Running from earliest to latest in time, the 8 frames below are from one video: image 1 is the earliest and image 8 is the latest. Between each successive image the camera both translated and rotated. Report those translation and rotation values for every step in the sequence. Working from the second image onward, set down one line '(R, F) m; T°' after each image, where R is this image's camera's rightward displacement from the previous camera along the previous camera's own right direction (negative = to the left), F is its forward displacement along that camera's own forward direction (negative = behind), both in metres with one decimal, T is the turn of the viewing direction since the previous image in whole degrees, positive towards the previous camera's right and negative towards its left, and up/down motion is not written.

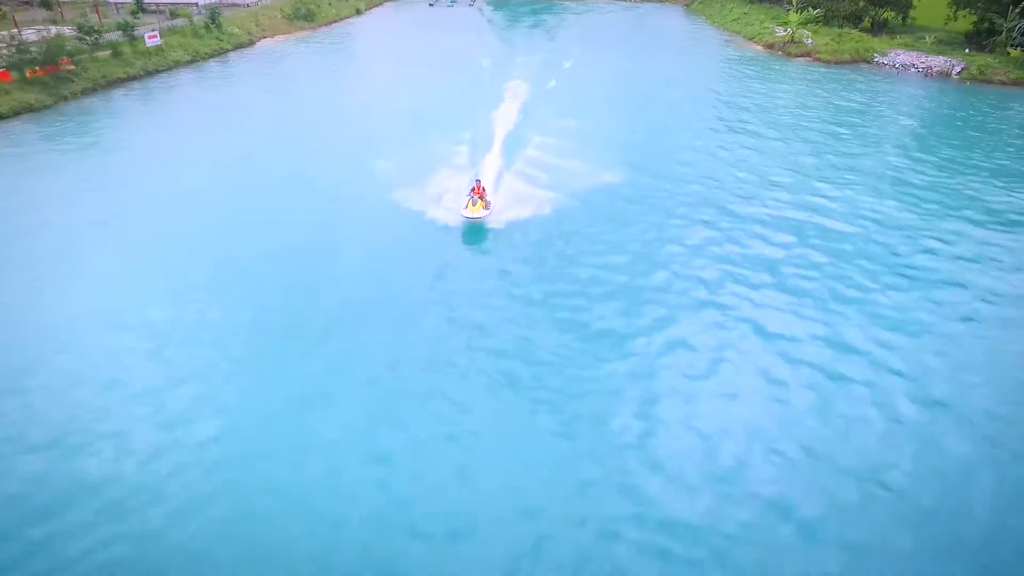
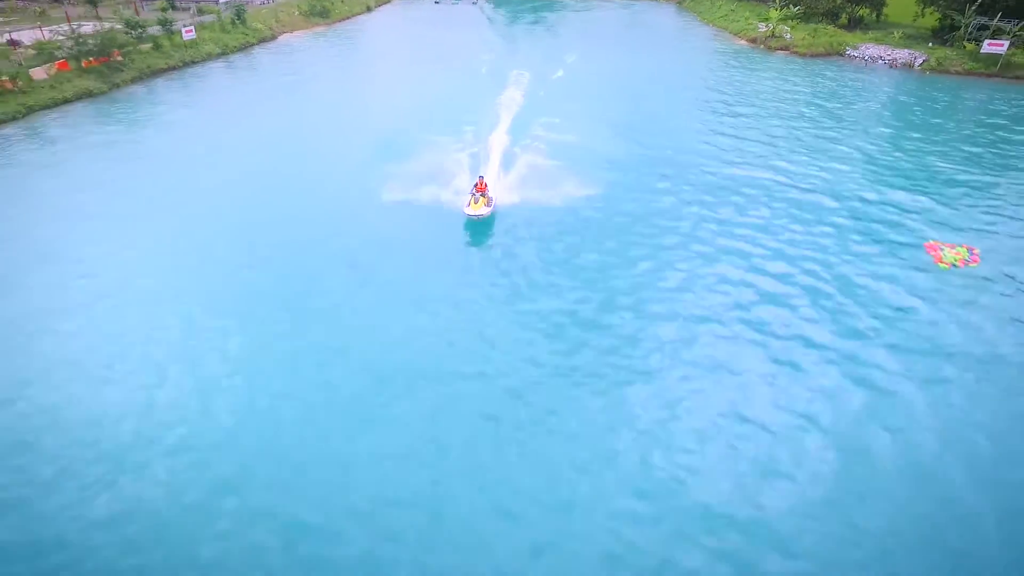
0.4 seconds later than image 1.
(-0.4, -3.6) m; 0°
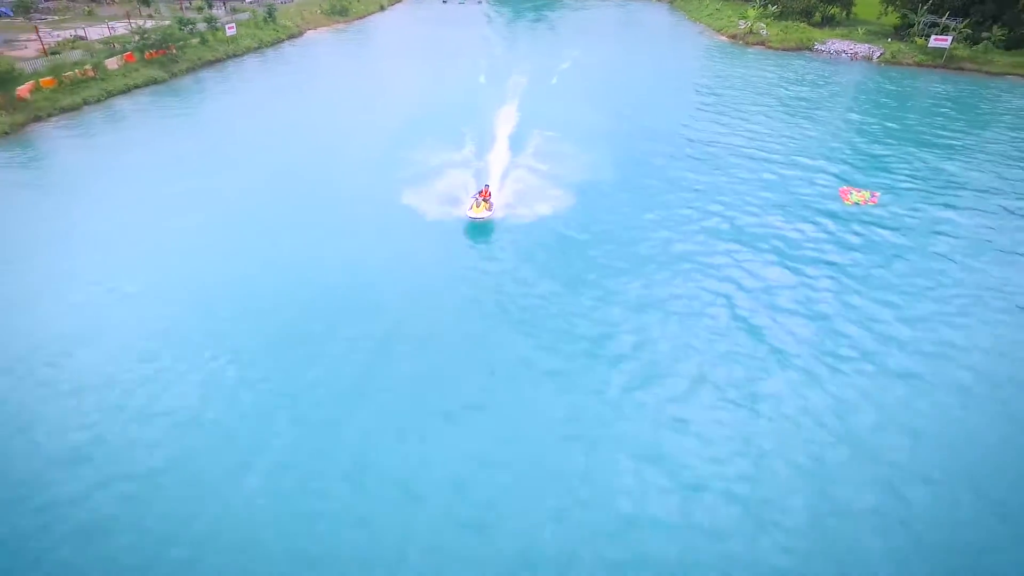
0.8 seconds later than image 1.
(-0.6, -5.1) m; 0°
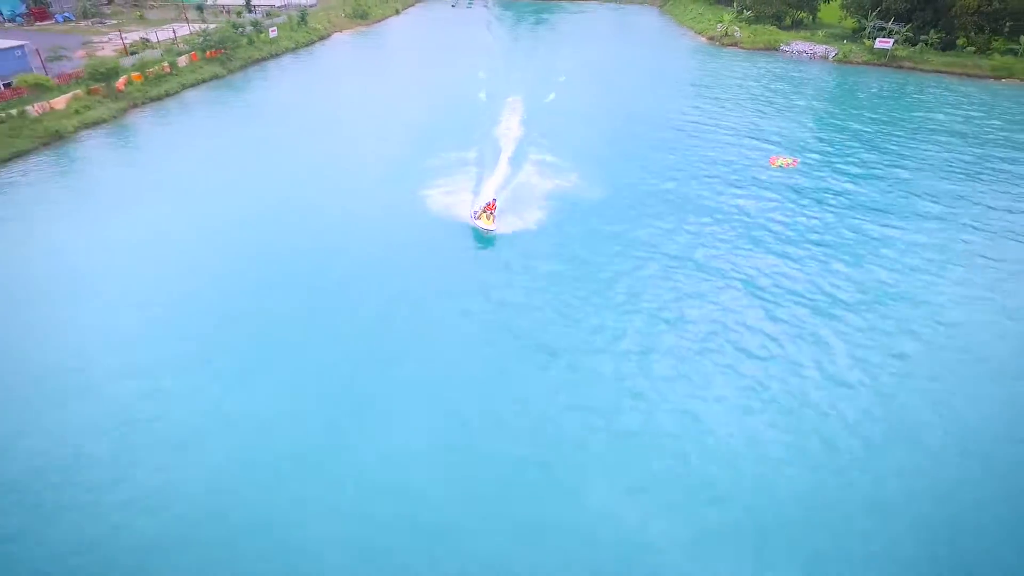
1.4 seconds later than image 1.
(-0.6, -6.8) m; 0°
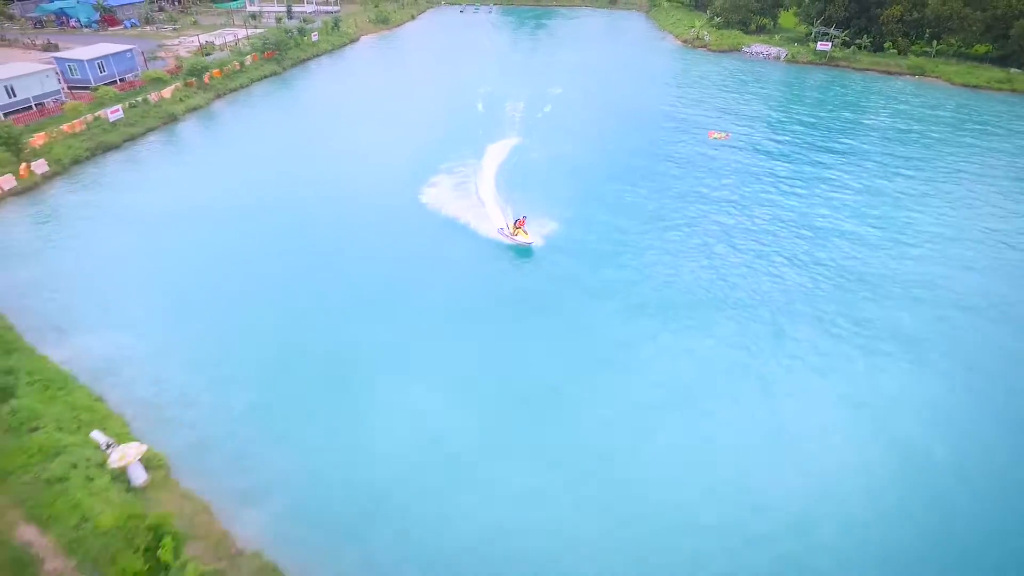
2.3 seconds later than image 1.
(-0.5, -9.6) m; 0°
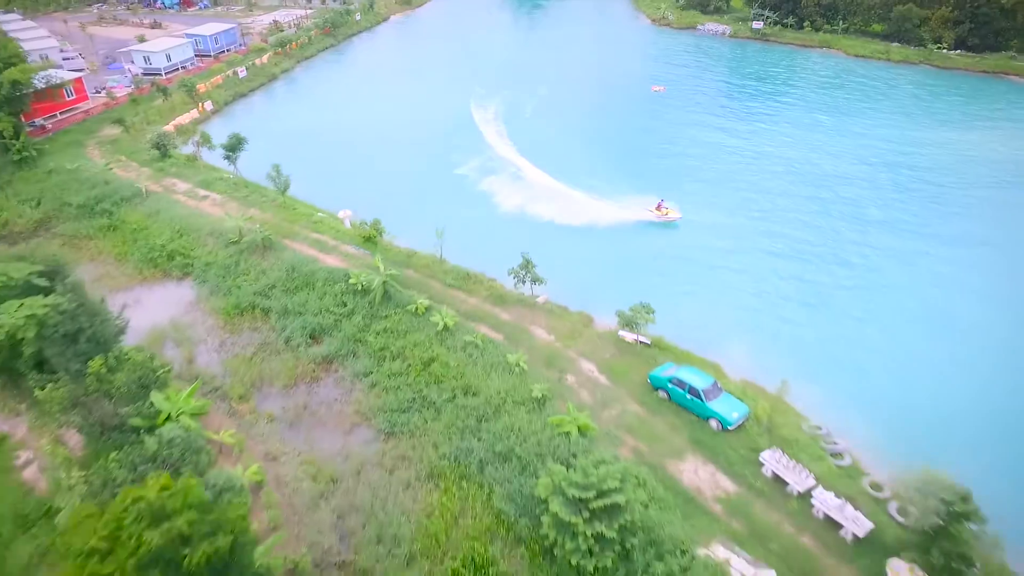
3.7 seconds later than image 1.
(-0.2, -16.8) m; 0°
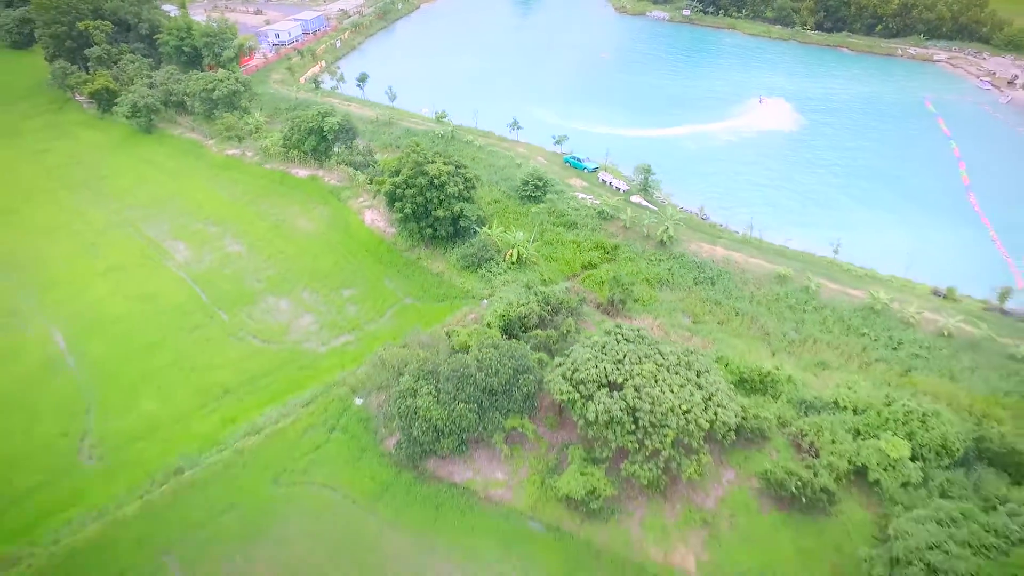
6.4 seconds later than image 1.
(+0.3, -30.1) m; 0°
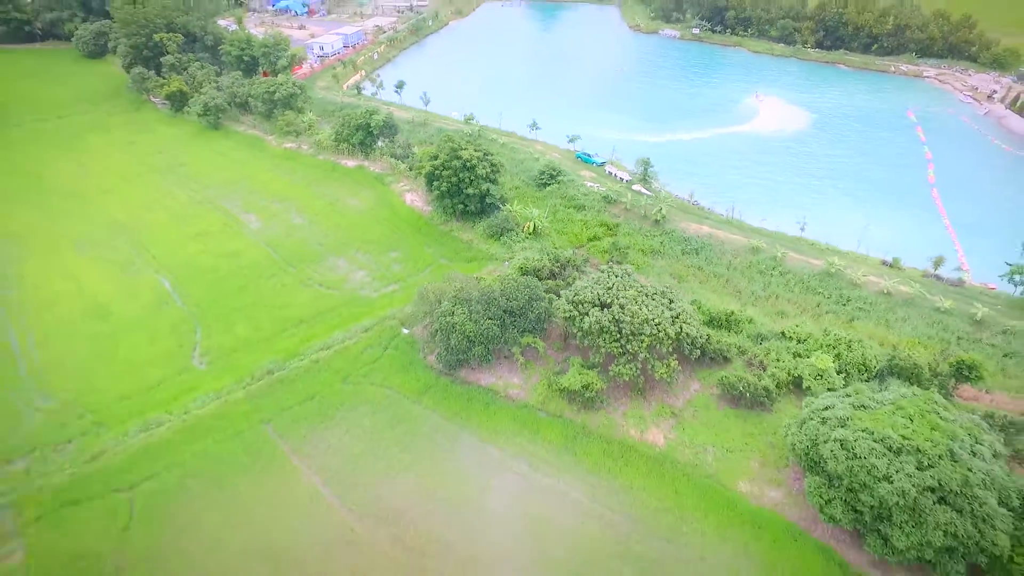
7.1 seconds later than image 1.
(+0.1, -7.3) m; -2°
